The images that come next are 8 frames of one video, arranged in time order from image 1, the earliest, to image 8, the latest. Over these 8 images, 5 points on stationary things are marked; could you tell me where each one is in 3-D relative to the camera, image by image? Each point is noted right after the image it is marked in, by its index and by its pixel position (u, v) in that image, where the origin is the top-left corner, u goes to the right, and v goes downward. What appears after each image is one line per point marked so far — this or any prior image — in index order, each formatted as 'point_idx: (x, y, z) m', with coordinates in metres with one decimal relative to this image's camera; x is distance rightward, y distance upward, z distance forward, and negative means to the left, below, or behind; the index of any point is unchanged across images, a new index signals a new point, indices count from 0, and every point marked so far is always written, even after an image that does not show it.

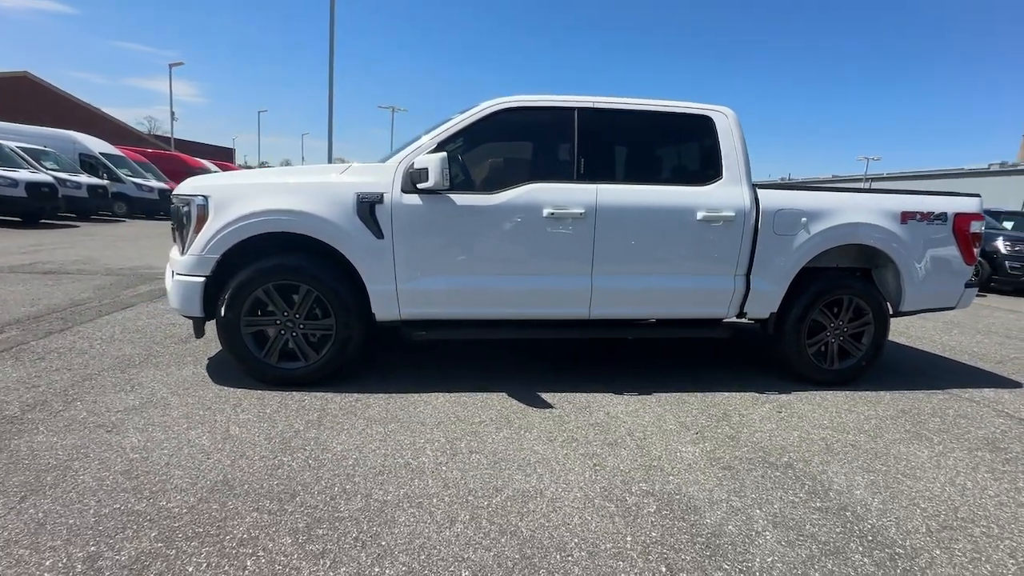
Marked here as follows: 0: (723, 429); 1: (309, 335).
0: (+1.6, -1.1, +3.5) m
1: (-1.7, -0.4, +3.8) m
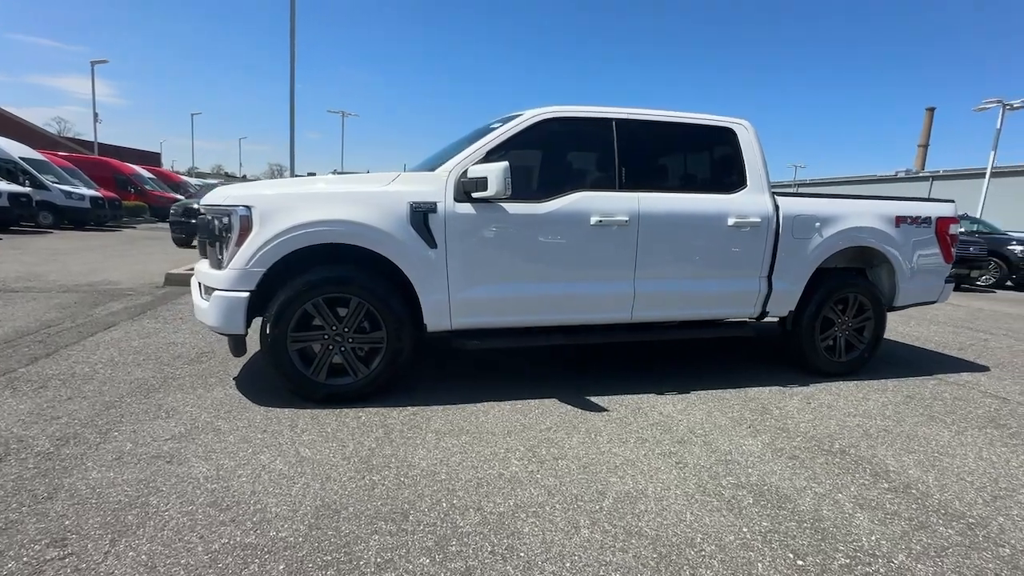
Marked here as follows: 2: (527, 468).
0: (+2.1, -1.1, +3.8) m
1: (-1.2, -0.5, +3.7) m
2: (+0.1, -1.1, +2.9) m
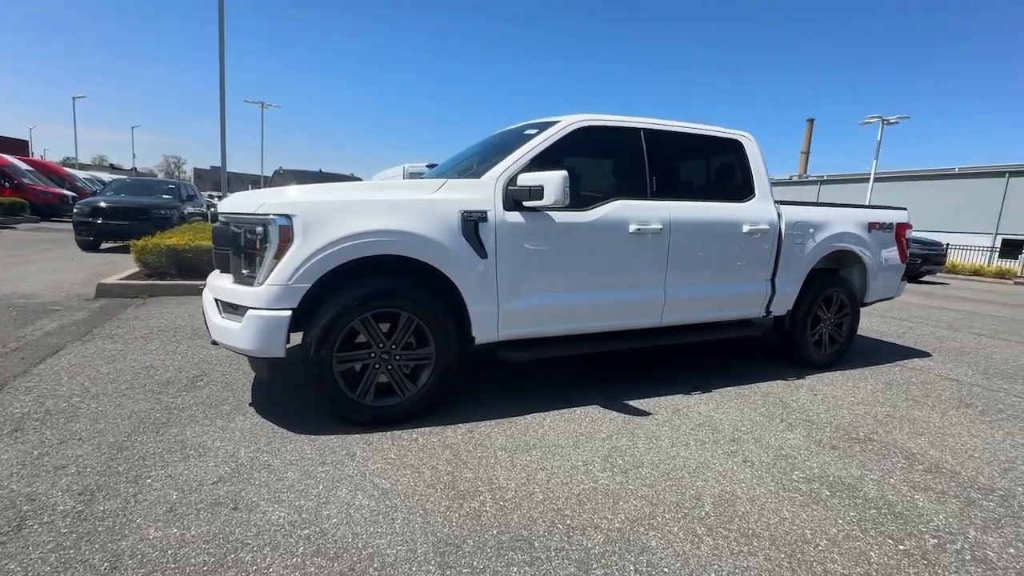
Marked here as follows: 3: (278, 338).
0: (+2.5, -1.1, +4.1) m
1: (-0.8, -0.6, +3.5) m
2: (+0.7, -1.2, +2.9) m
3: (-1.6, -0.3, +3.1) m
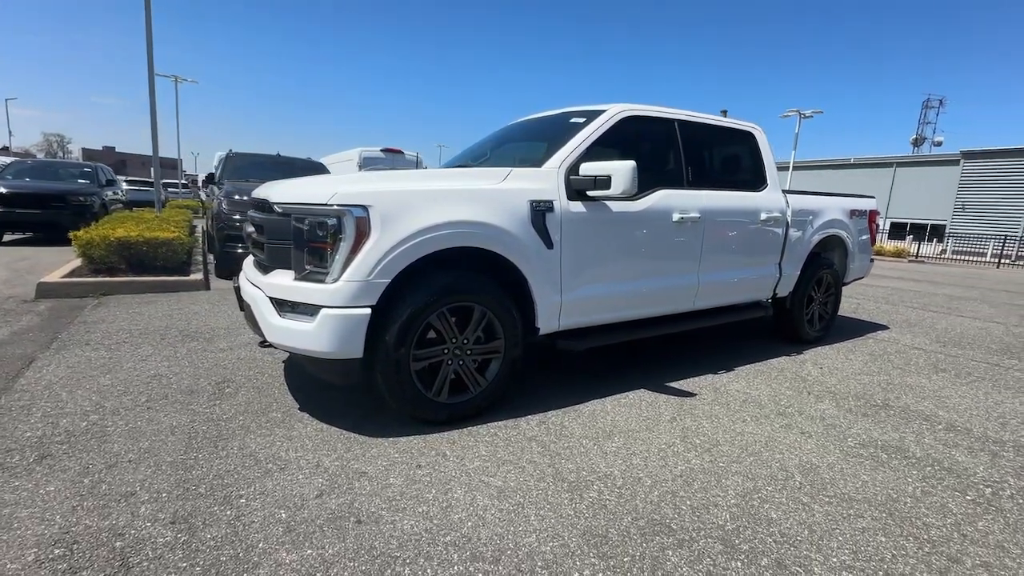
0: (+2.9, -0.9, +4.5) m
1: (-0.3, -0.5, +3.4) m
2: (+1.3, -1.1, +3.1) m
3: (-1.0, -0.3, +2.9) m
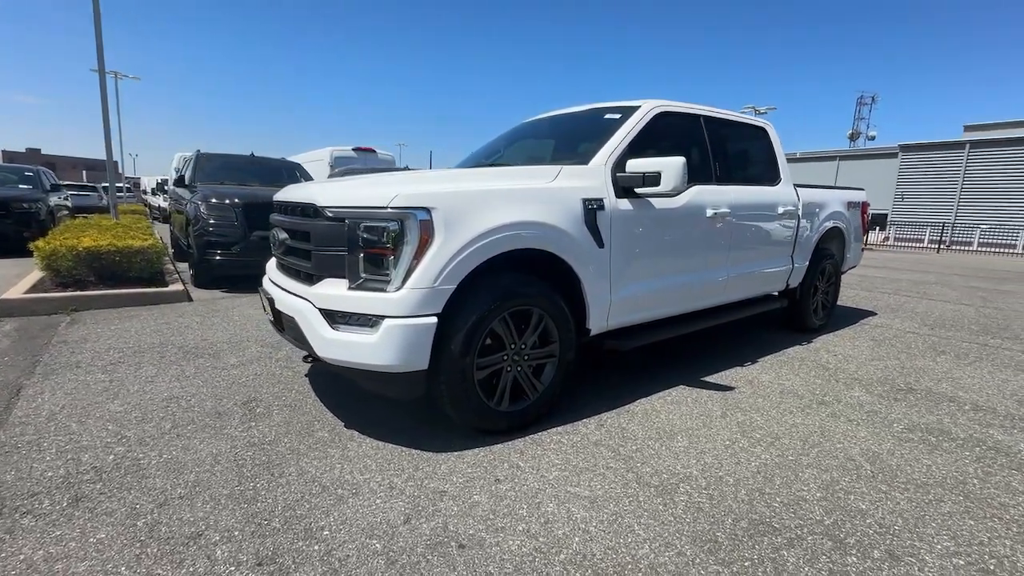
0: (+3.2, -0.8, +4.6) m
1: (+0.2, -0.5, +3.3) m
2: (+1.7, -1.1, +3.1) m
3: (-0.5, -0.4, +2.7) m
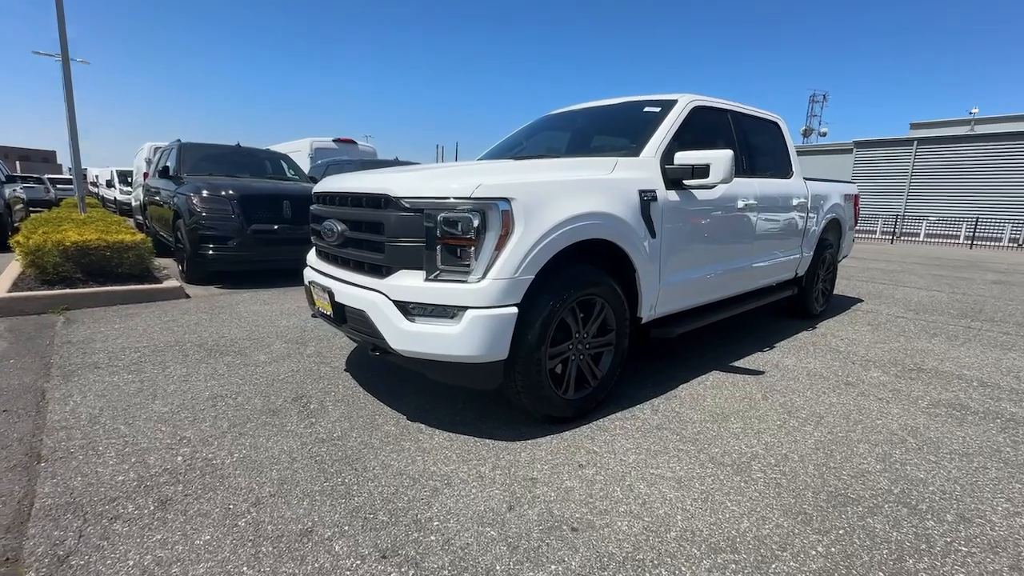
0: (+3.6, -0.7, +4.9) m
1: (+0.6, -0.5, +3.3) m
2: (+2.2, -1.0, +3.2) m
3: (-0.1, -0.3, +2.8) m
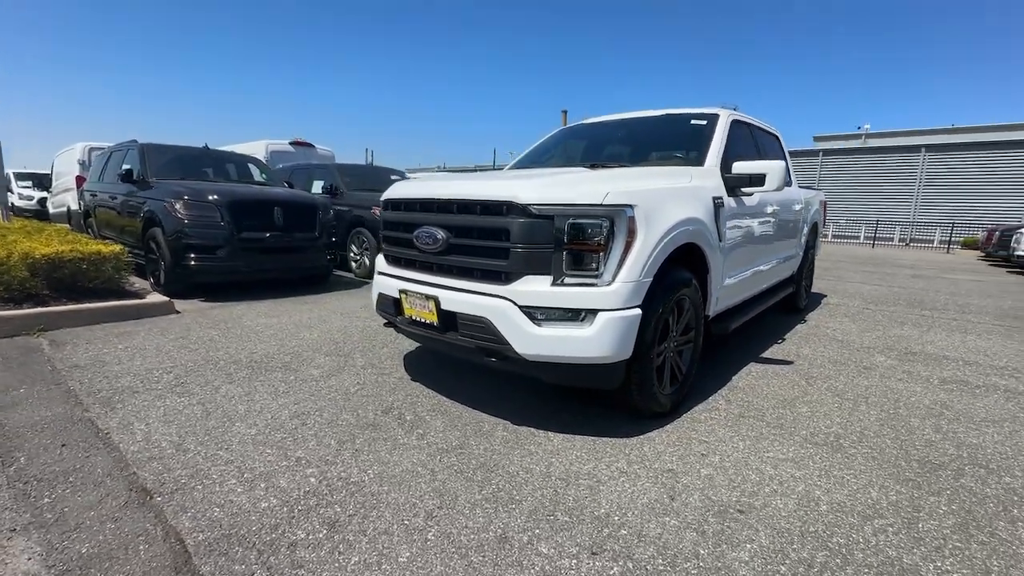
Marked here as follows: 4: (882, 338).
0: (+4.0, -0.7, +5.5) m
1: (+1.3, -0.5, +3.6) m
2: (+2.9, -1.0, +3.7) m
3: (+0.7, -0.3, +2.9) m
4: (+4.6, -0.6, +5.8) m
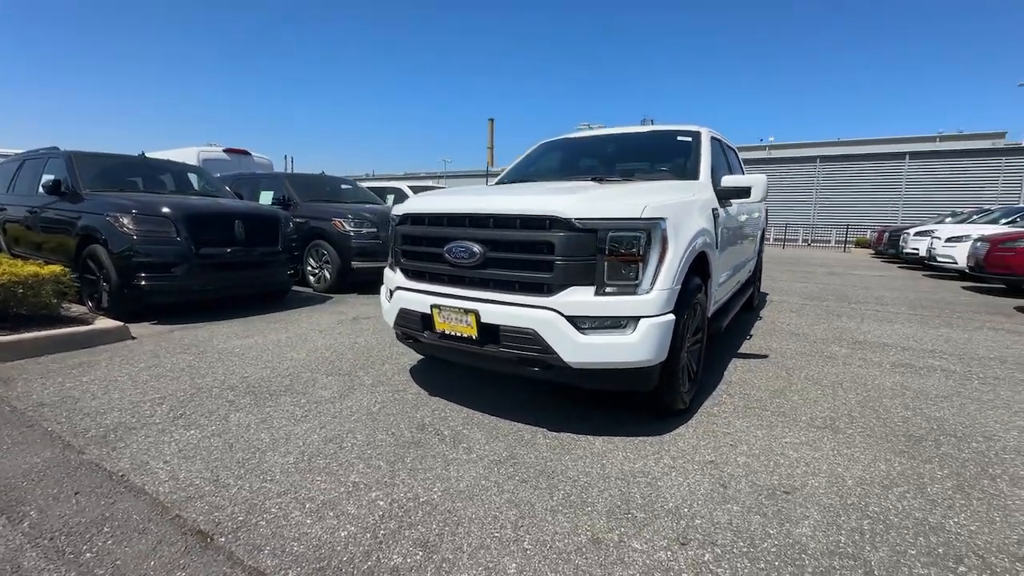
0: (+3.9, -0.6, +6.1) m
1: (+1.5, -0.5, +3.8) m
2: (+3.1, -0.9, +4.2) m
3: (+1.0, -0.4, +3.1) m
4: (+4.4, -0.6, +6.5) m
